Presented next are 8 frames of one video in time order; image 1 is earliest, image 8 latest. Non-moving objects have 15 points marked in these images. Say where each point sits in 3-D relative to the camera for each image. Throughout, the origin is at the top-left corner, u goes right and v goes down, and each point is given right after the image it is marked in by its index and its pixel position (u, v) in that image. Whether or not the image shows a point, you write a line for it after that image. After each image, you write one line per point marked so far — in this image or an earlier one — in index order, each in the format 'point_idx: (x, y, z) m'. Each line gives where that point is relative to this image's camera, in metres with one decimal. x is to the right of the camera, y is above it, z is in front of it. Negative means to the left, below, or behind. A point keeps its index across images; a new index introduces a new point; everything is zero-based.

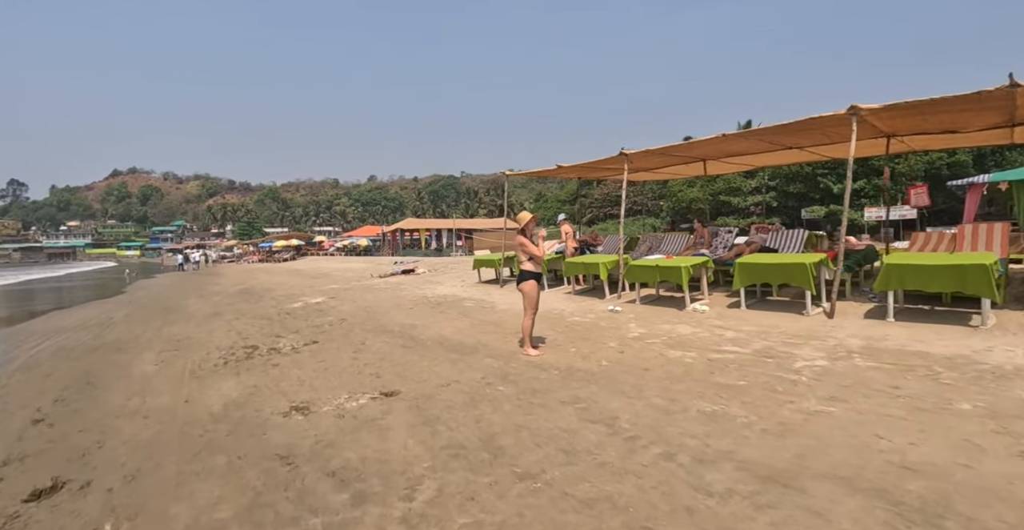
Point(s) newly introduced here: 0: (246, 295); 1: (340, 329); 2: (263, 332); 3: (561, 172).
0: (-7.8, -0.9, +13.7) m
1: (-2.8, -1.0, +7.6) m
2: (-4.1, -1.1, +7.6) m
3: (+1.2, +2.2, +11.7) m
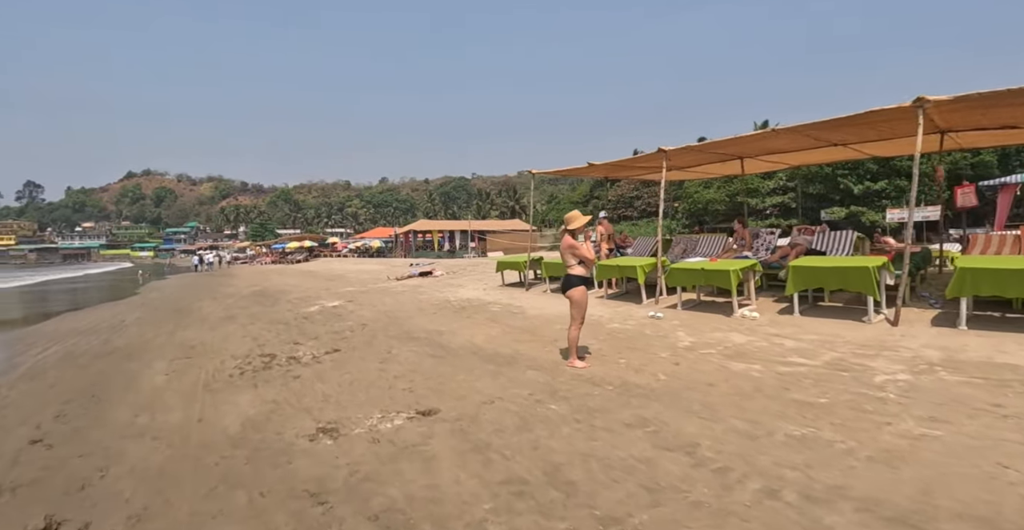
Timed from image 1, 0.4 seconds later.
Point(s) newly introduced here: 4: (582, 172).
0: (-7.1, -0.9, +13.3) m
1: (-2.3, -1.1, +7.1) m
2: (-3.5, -1.1, +7.1) m
3: (+1.8, +2.2, +11.2) m
4: (+1.7, +2.1, +11.2) m
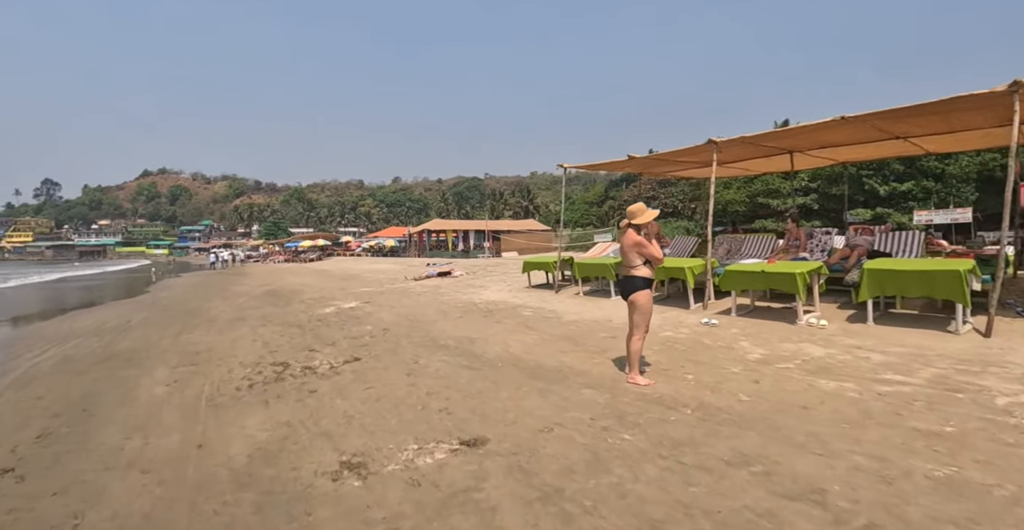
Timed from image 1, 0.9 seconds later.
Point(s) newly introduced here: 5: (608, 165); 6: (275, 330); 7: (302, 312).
0: (-6.5, -0.9, +12.6) m
1: (-1.7, -1.0, +6.4) m
2: (-3.0, -1.1, +6.4) m
3: (+2.5, +2.1, +10.3) m
4: (+2.3, +2.1, +10.4) m
5: (+2.1, +2.1, +10.2) m
6: (-3.8, -1.0, +7.4) m
7: (-4.2, -0.9, +9.4) m
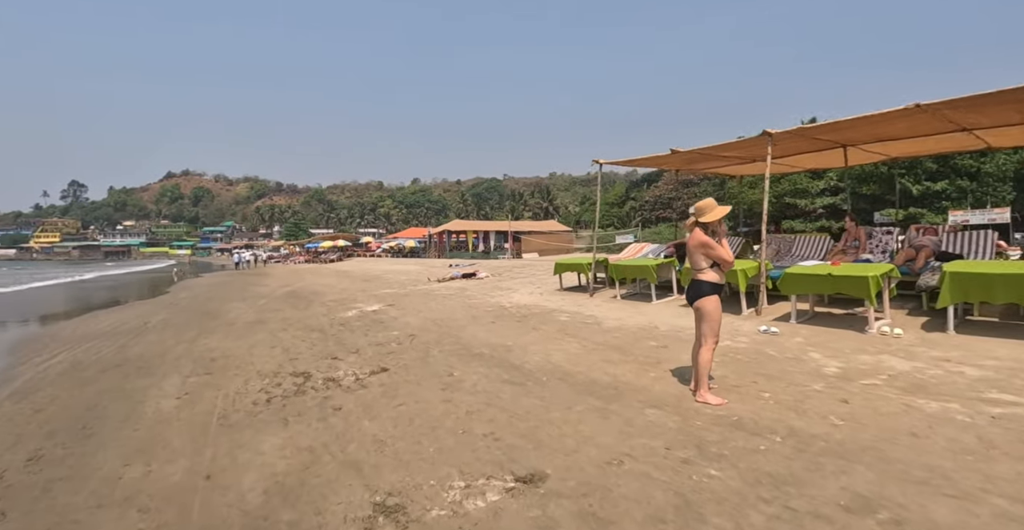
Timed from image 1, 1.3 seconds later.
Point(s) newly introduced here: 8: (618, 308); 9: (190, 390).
0: (-5.7, -0.9, +12.3) m
1: (-1.2, -1.0, +5.8) m
2: (-2.5, -1.1, +5.9) m
3: (+3.1, +2.1, +9.7) m
4: (+3.0, +2.1, +9.7) m
5: (+2.7, +2.1, +9.5) m
6: (-3.2, -1.0, +7.0) m
7: (-3.6, -0.9, +8.9) m
8: (+1.9, -0.7, +8.1) m
9: (-3.2, -1.2, +4.7) m
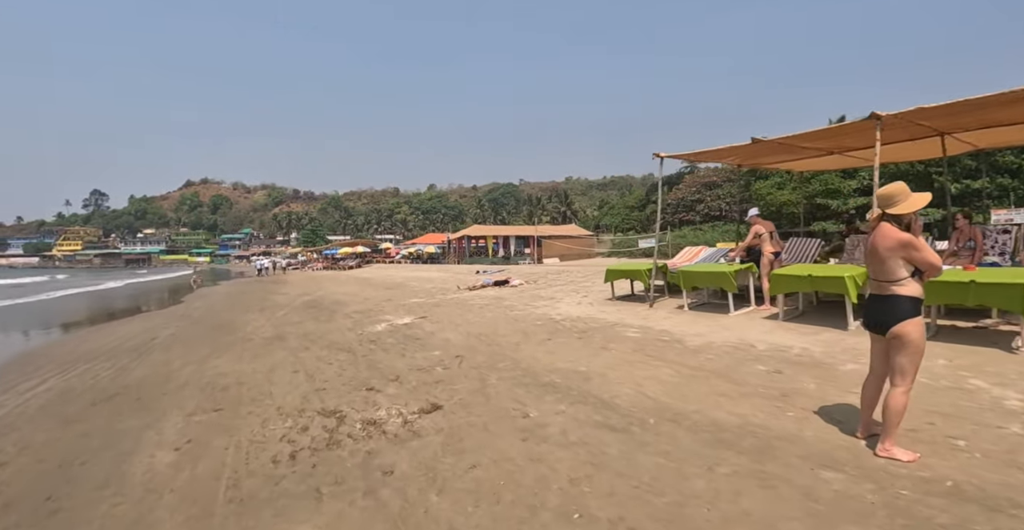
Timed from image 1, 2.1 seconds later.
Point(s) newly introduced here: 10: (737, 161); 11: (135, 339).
0: (-4.8, -1.1, +11.3) m
1: (-0.5, -1.1, +4.8) m
2: (-1.7, -1.2, +4.9) m
3: (+4.0, +2.0, +8.5) m
4: (+3.8, +2.0, +8.6) m
5: (+3.6, +2.0, +8.4) m
6: (-2.4, -1.1, +6.0) m
7: (-2.7, -1.1, +7.9) m
8: (+2.7, -0.8, +7.0) m
9: (-2.5, -1.3, +3.6) m
10: (+4.4, +2.0, +9.0) m
11: (-6.9, -1.4, +8.6) m
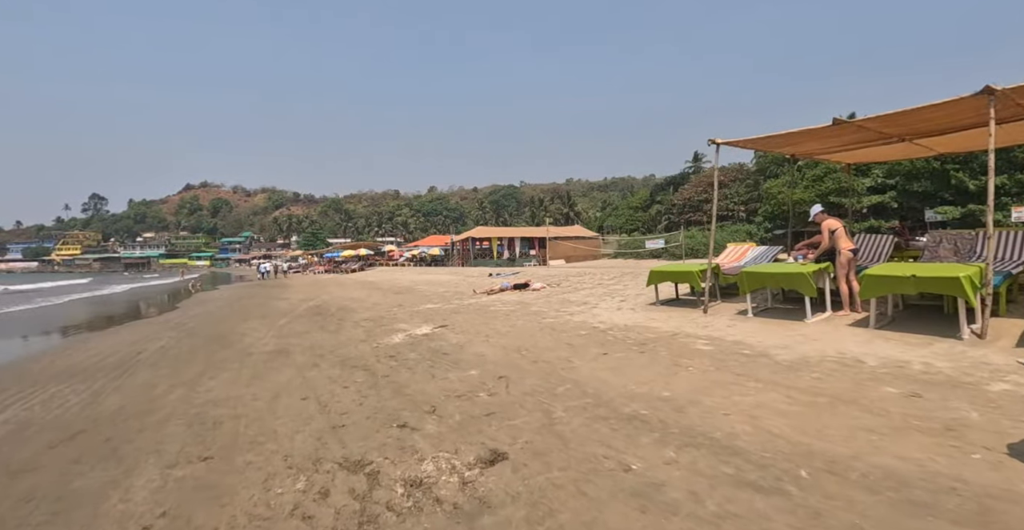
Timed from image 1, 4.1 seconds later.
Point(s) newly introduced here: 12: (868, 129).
0: (-4.2, -1.1, +10.3) m
1: (+0.1, -1.1, +3.8) m
2: (-1.2, -1.2, +3.9) m
3: (+4.5, +2.0, +7.5) m
4: (+4.4, +2.0, +7.6) m
5: (+4.1, +2.0, +7.4) m
6: (-1.9, -1.2, +5.0) m
7: (-2.2, -1.1, +6.9) m
8: (+3.2, -0.8, +6.0) m
9: (-1.9, -1.3, +2.6) m
10: (+4.9, +2.0, +8.0) m
11: (-6.4, -1.4, +7.6) m
12: (+5.3, +2.1, +7.0) m
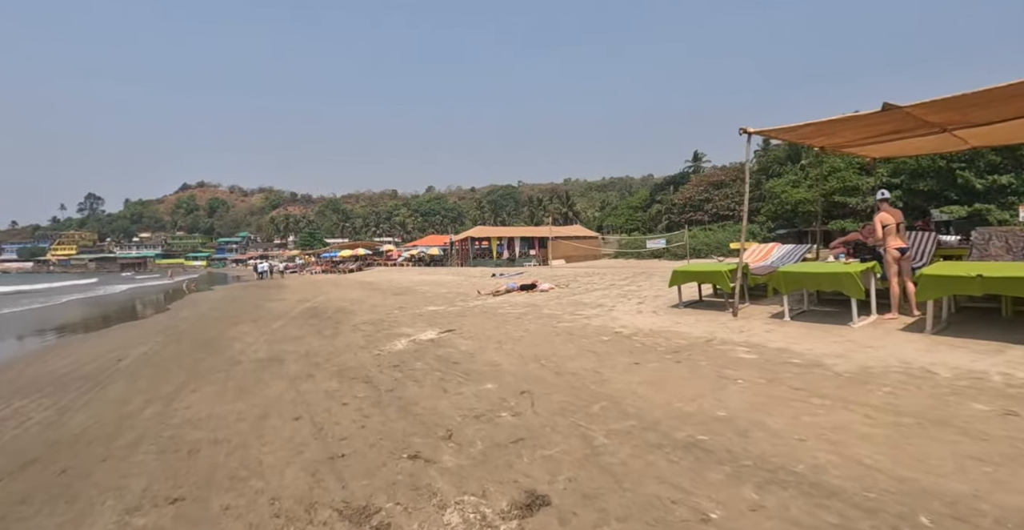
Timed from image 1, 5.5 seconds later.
0: (-4.1, -1.1, +9.7) m
1: (+0.3, -1.1, +3.2) m
2: (-0.9, -1.2, +3.3) m
3: (+4.7, +2.0, +7.0) m
4: (+4.5, +2.0, +7.0) m
5: (+4.3, +2.0, +6.8) m
6: (-1.7, -1.2, +4.4) m
7: (-2.0, -1.1, +6.4) m
8: (+3.4, -0.8, +5.4) m
9: (-1.7, -1.3, +2.1) m
10: (+5.1, +2.0, +7.5) m
11: (-6.2, -1.4, +7.0) m
12: (+5.5, +2.1, +6.5) m
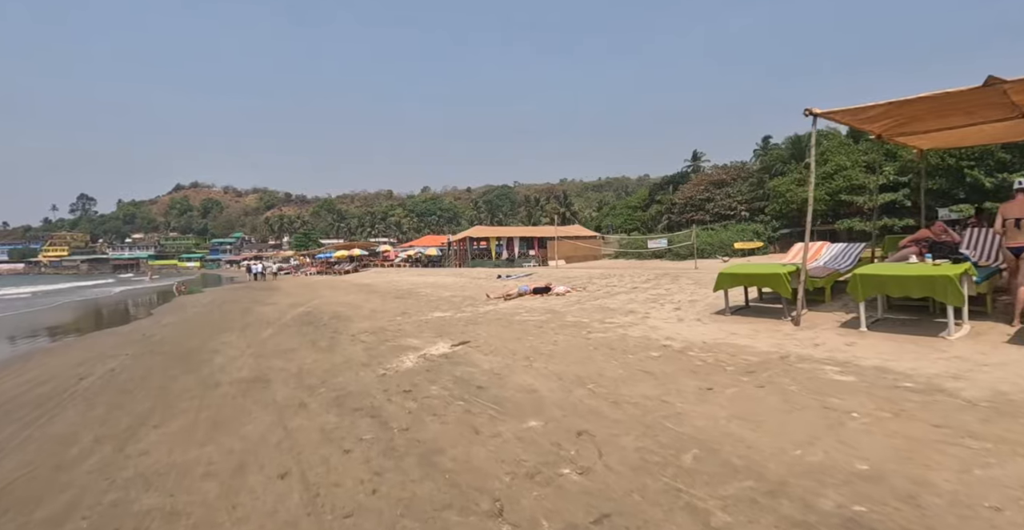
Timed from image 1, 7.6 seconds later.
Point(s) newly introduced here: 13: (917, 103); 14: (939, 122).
0: (-3.8, -1.2, +8.8) m
1: (+0.7, -1.1, +2.3) m
2: (-0.6, -1.2, +2.4) m
3: (+5.0, +2.0, +6.1) m
4: (+4.9, +2.0, +6.1) m
5: (+4.6, +2.0, +6.0) m
6: (-1.3, -1.2, +3.4) m
7: (-1.6, -1.1, +5.4) m
8: (+3.8, -0.8, +4.5) m
9: (-1.3, -1.3, +1.1) m
10: (+5.4, +2.0, +6.6) m
11: (-5.9, -1.4, +6.0) m
12: (+5.9, +2.1, +5.6) m
13: (+4.9, +2.0, +5.7) m
14: (+6.2, +2.1, +6.7) m
